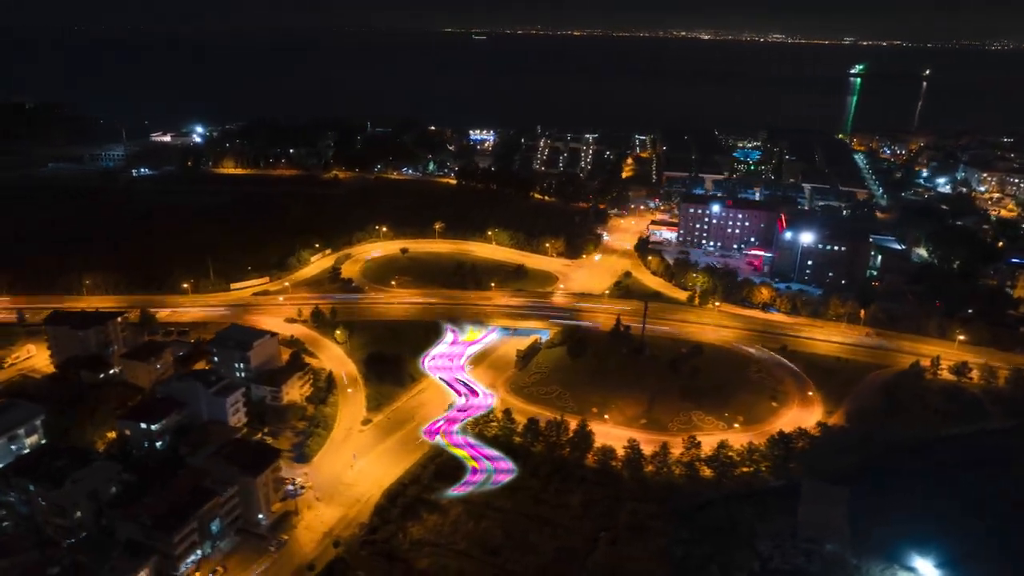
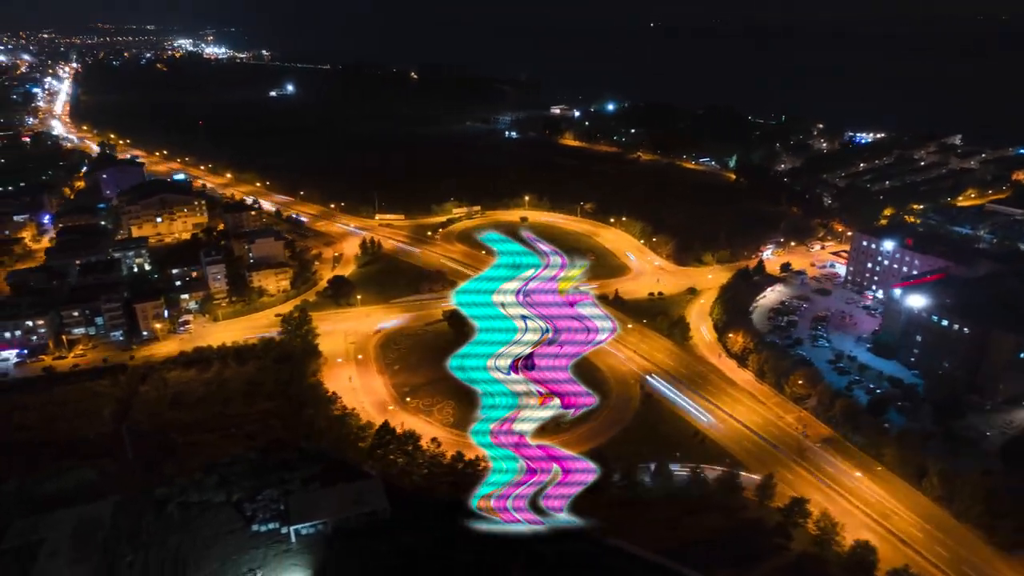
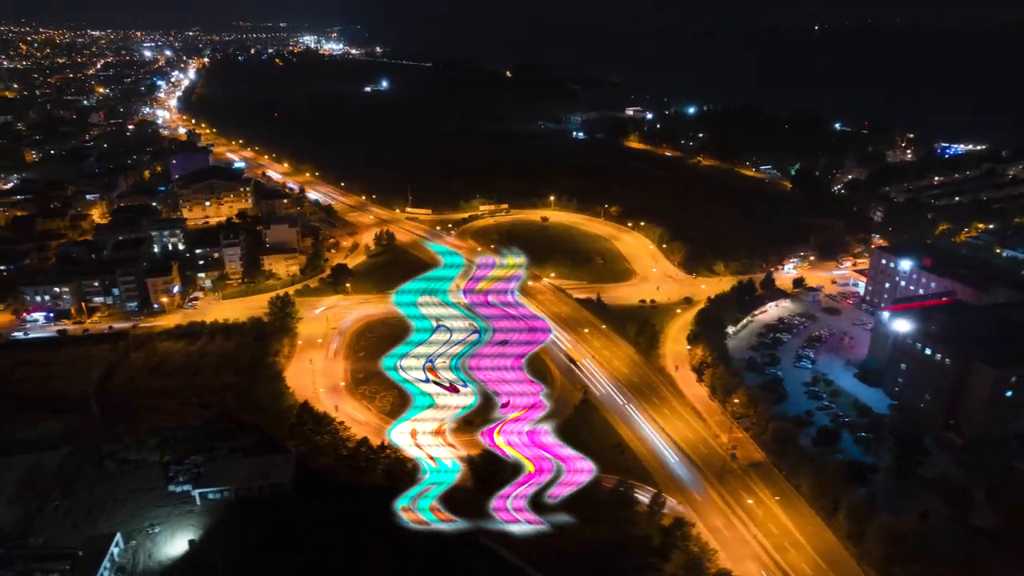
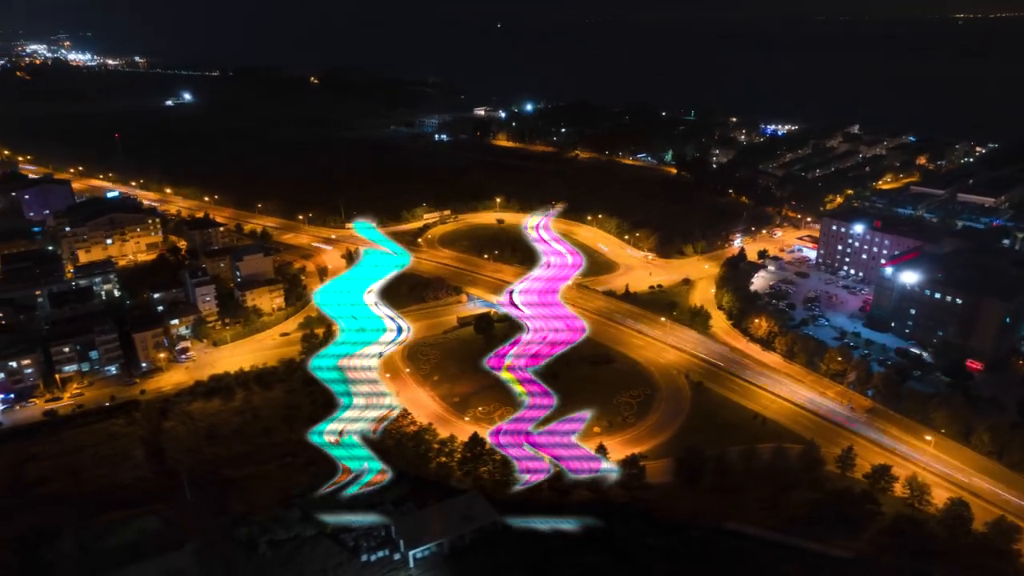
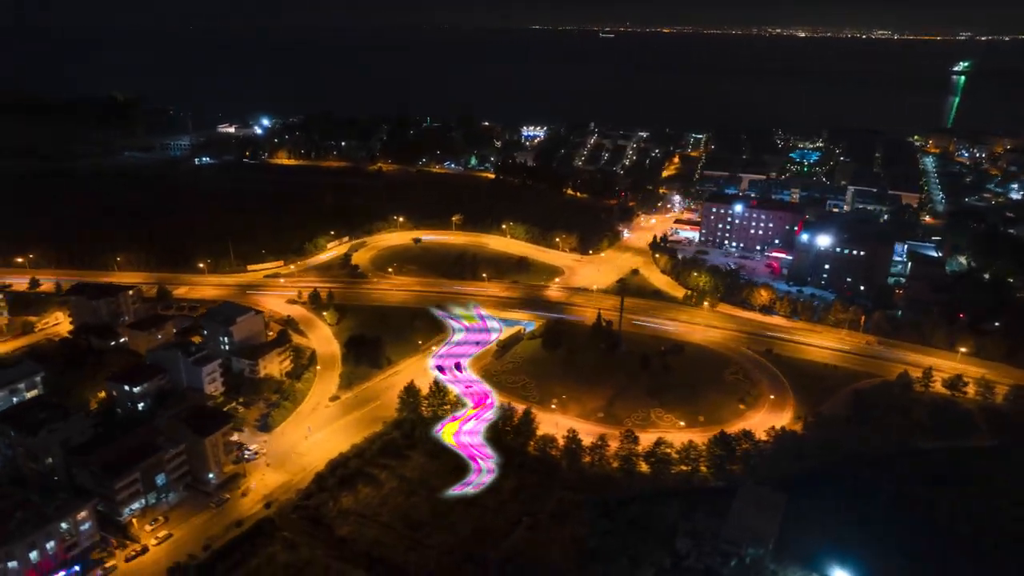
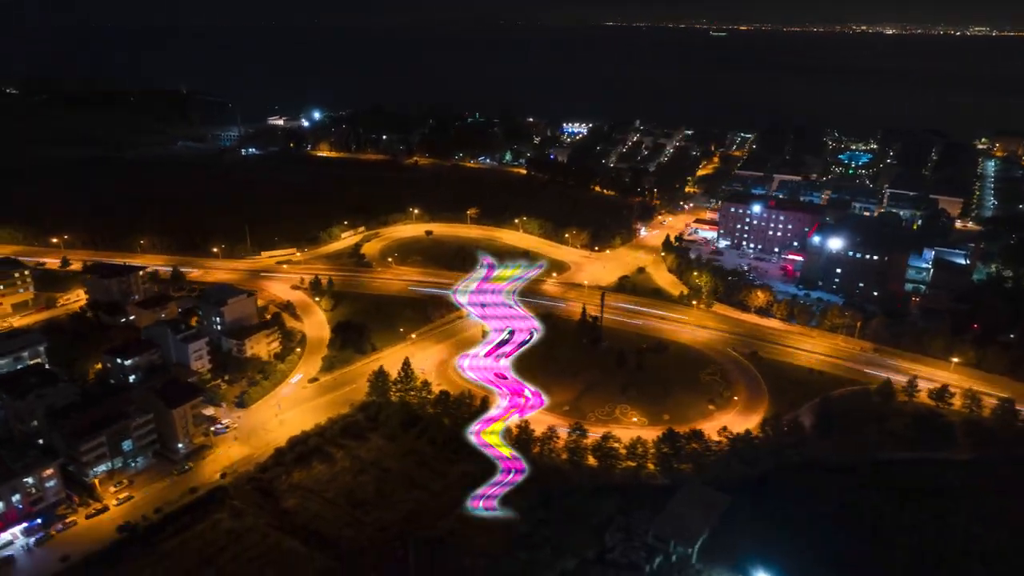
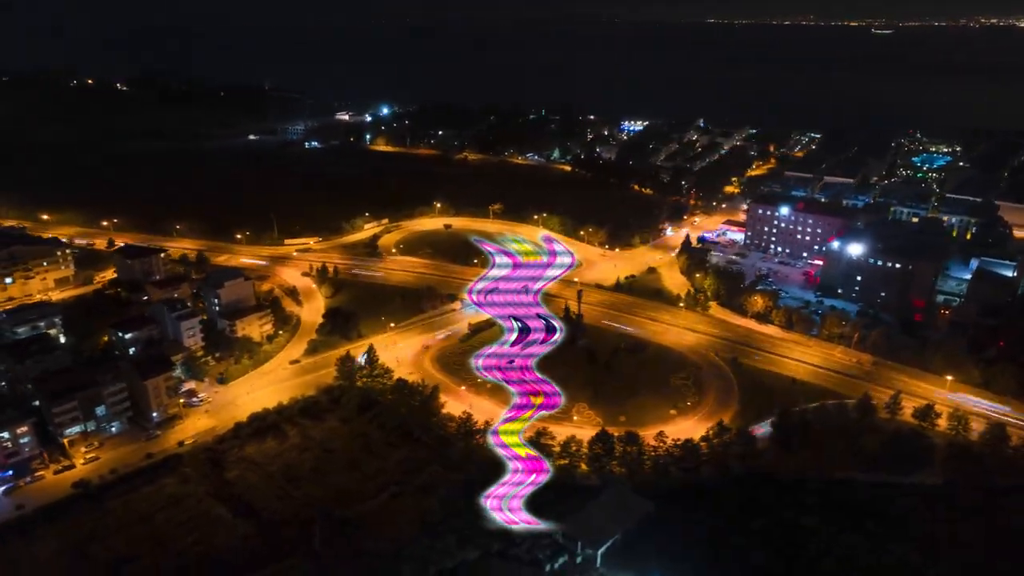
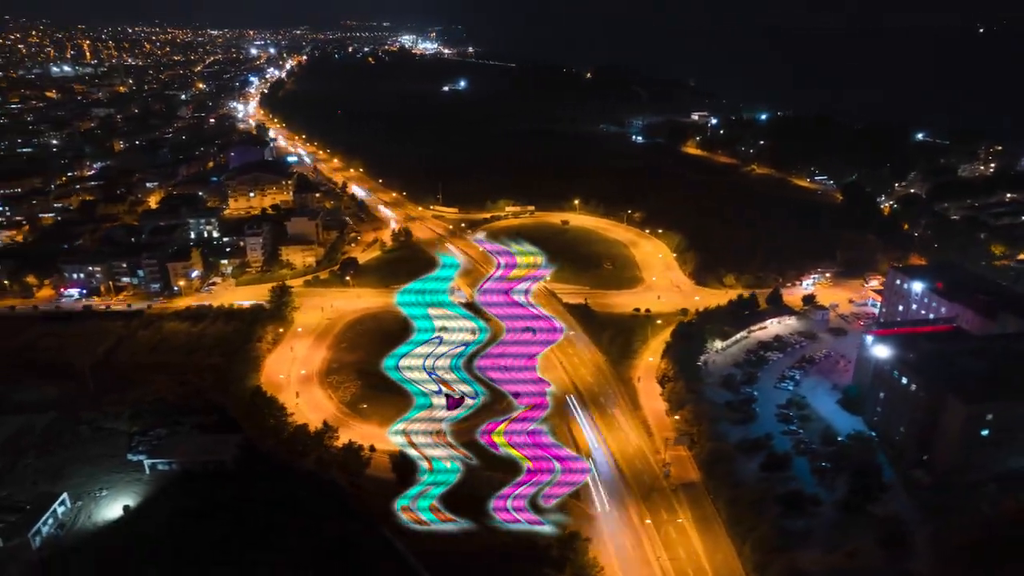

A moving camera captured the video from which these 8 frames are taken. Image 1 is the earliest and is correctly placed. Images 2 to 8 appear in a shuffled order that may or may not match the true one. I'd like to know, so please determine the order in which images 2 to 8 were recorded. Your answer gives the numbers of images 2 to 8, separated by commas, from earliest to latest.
5, 6, 7, 4, 2, 3, 8
